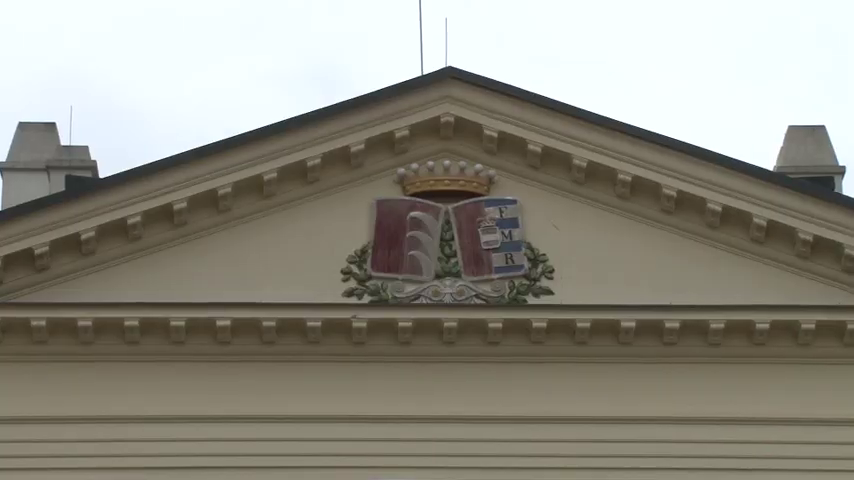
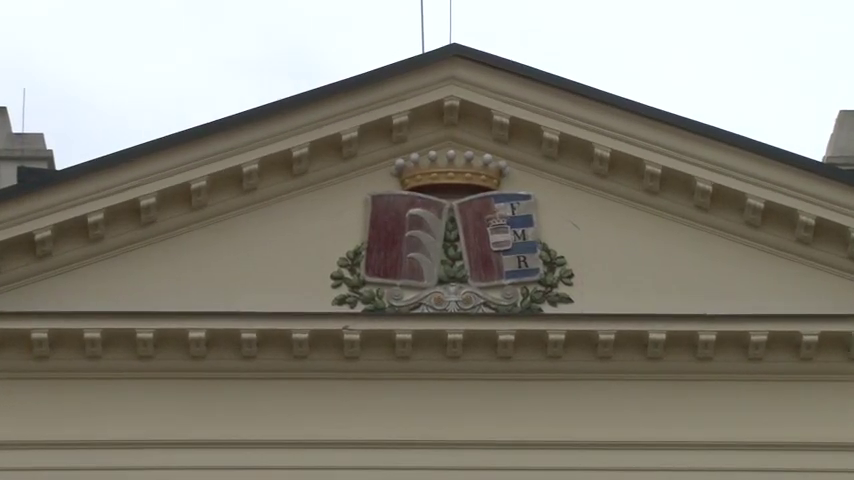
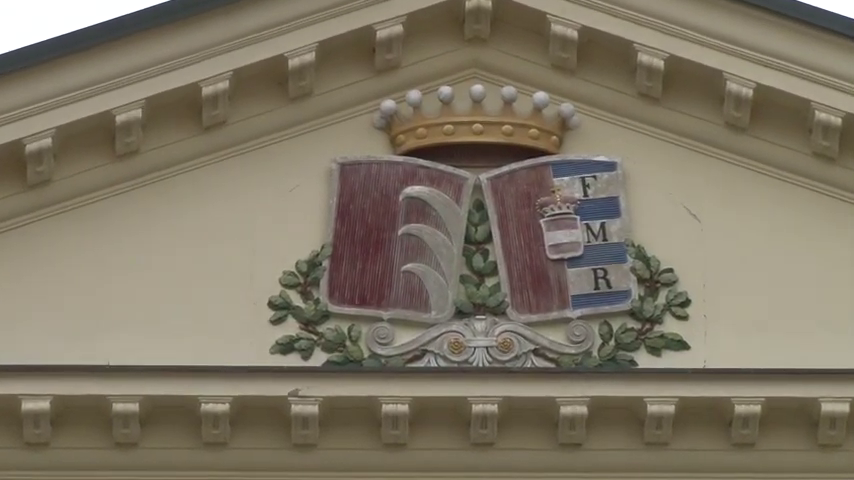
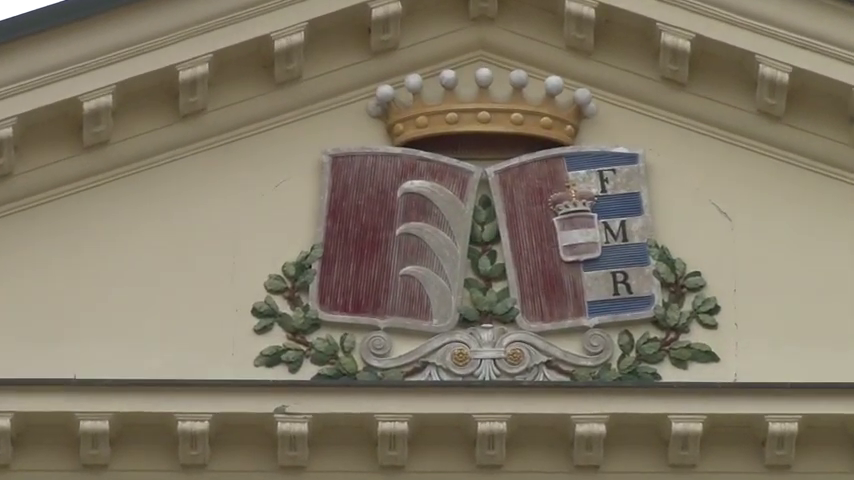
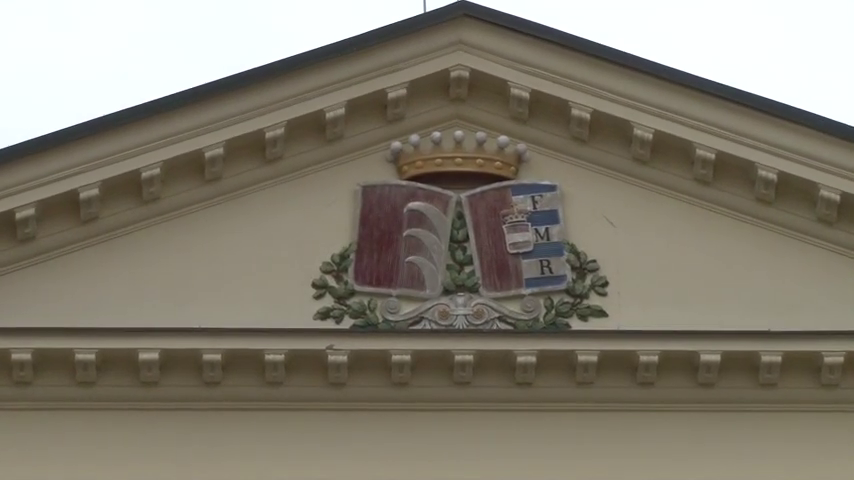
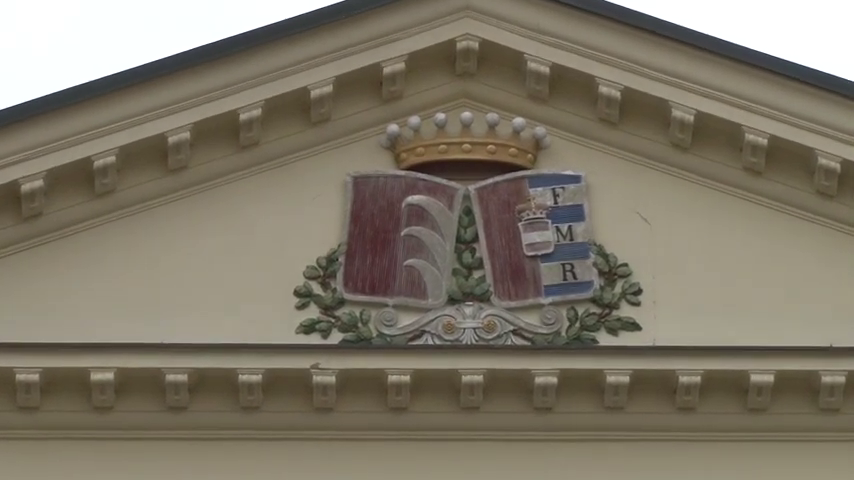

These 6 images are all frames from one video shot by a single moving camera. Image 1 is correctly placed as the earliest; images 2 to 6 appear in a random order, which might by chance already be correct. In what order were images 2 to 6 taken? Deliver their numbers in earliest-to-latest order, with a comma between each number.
2, 5, 6, 3, 4
